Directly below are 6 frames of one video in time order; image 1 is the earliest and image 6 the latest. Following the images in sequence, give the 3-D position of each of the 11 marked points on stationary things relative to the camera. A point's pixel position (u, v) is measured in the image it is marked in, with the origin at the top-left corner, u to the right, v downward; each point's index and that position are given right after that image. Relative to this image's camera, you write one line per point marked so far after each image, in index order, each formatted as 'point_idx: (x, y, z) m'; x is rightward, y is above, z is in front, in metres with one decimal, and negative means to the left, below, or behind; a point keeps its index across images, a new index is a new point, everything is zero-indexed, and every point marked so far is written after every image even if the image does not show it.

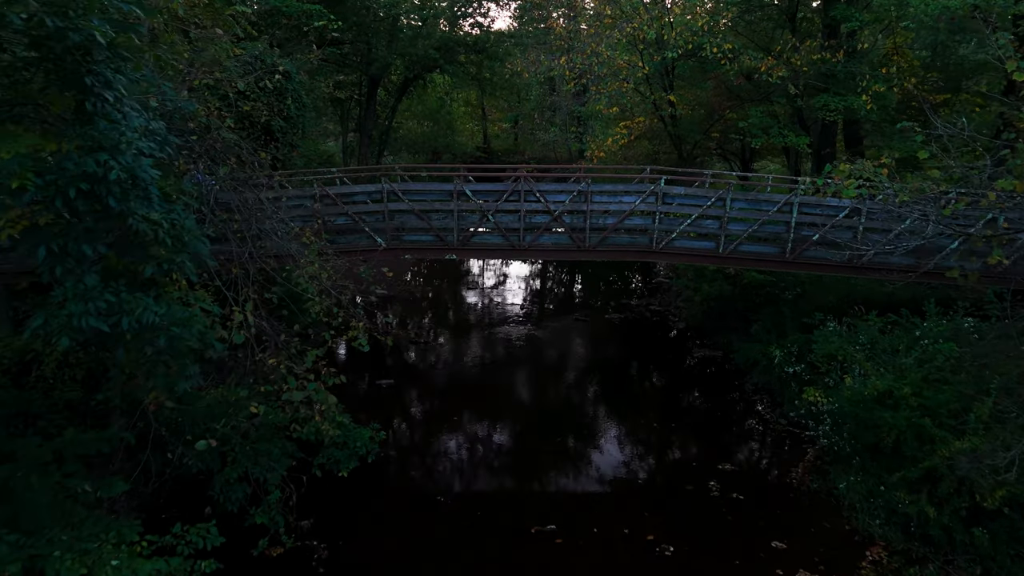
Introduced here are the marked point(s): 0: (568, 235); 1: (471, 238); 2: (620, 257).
0: (+1.5, +1.4, +10.3) m
1: (-1.1, +1.3, +10.3) m
2: (+2.7, +0.8, +10.3) m
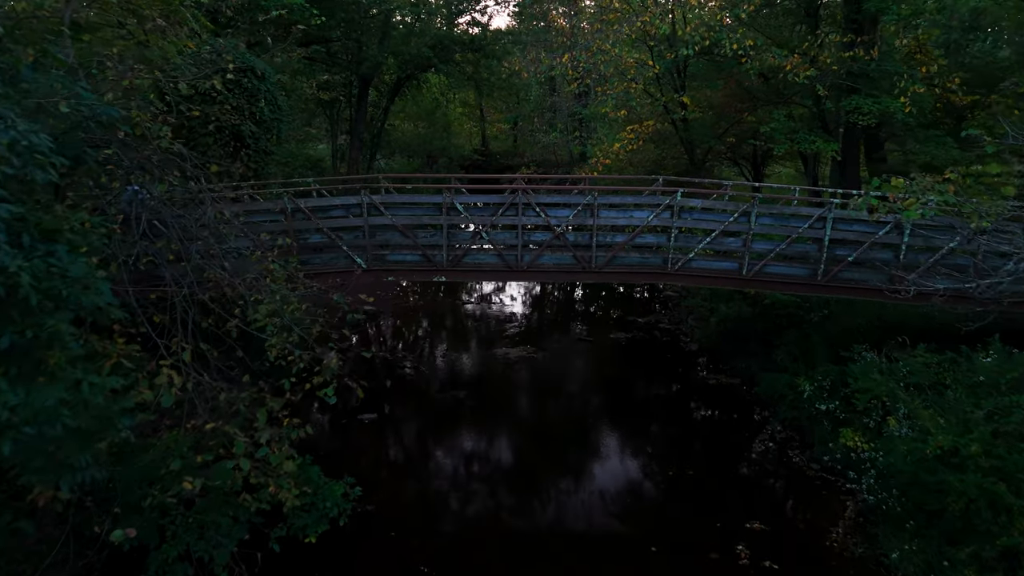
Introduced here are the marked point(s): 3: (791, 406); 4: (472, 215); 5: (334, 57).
0: (+1.4, +0.8, +9.1) m
1: (-1.1, +0.7, +9.2) m
2: (+2.7, +0.2, +9.1) m
3: (+6.9, -2.9, +9.8) m
4: (-1.0, +1.7, +9.3) m
5: (-8.7, +11.4, +19.6) m
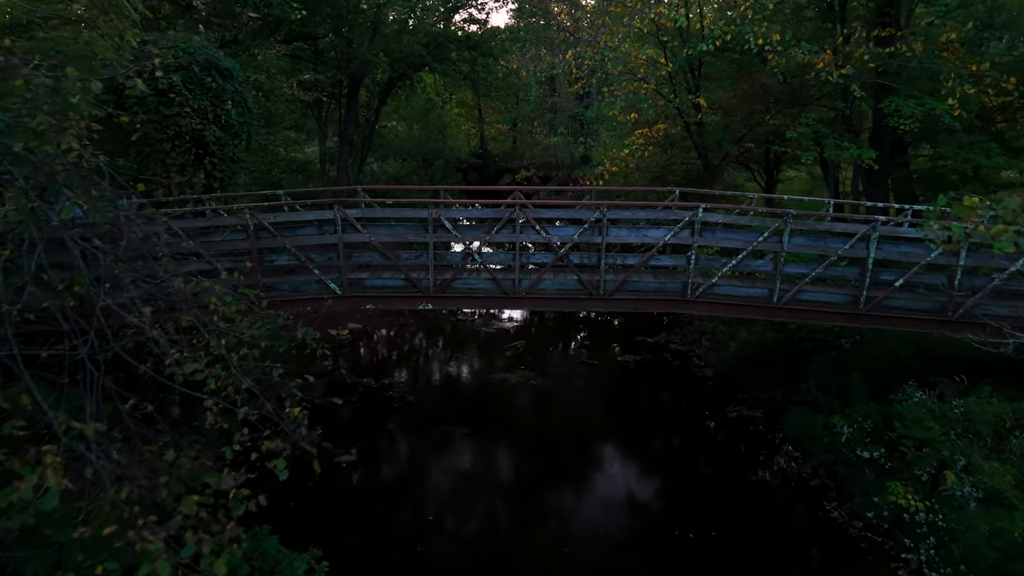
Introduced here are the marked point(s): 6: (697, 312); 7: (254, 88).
0: (+1.3, +0.2, +8.0) m
1: (-1.2, +0.1, +8.0) m
2: (+2.6, -0.4, +8.0) m
3: (+6.8, -3.5, +8.6) m
4: (-1.0, +1.1, +8.1) m
5: (-8.8, +10.8, +18.5) m
6: (+3.7, -0.5, +8.0) m
7: (-8.7, +6.8, +13.4) m
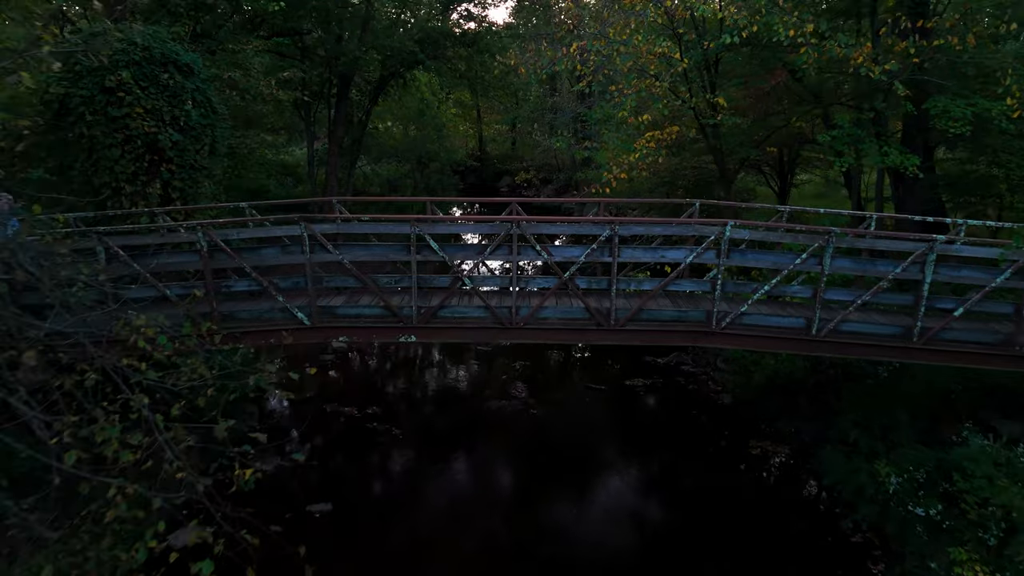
0: (+1.2, -0.3, +6.9) m
1: (-1.3, -0.4, +6.9) m
2: (+2.5, -0.9, +6.9) m
3: (+6.7, -4.0, +7.5) m
4: (-1.1, +0.6, +7.0) m
5: (-8.8, +10.3, +17.4) m
6: (+3.6, -1.0, +6.9) m
7: (-8.7, +6.2, +12.3) m
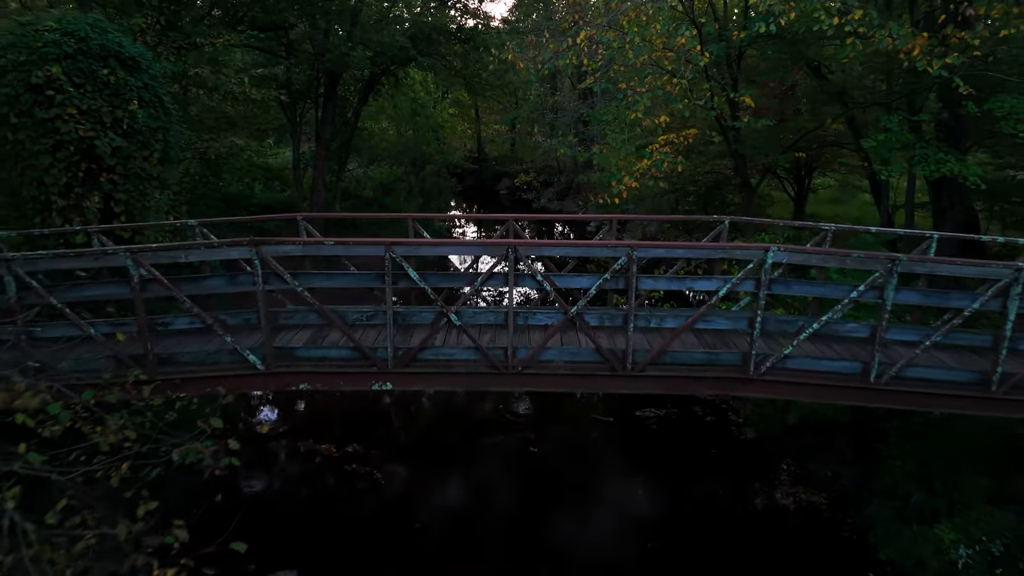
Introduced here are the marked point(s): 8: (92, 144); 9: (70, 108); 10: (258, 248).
0: (+1.2, -0.8, +5.7) m
1: (-1.3, -0.9, +5.7) m
2: (+2.5, -1.4, +5.7) m
3: (+6.7, -4.5, +6.4) m
4: (-1.1, +0.1, +5.9) m
5: (-8.9, +9.8, +16.2) m
6: (+3.6, -1.5, +5.7) m
7: (-8.8, +5.7, +11.1) m
8: (-7.3, +2.5, +6.9) m
9: (-7.4, +3.0, +6.7) m
10: (-3.6, +0.6, +5.6) m
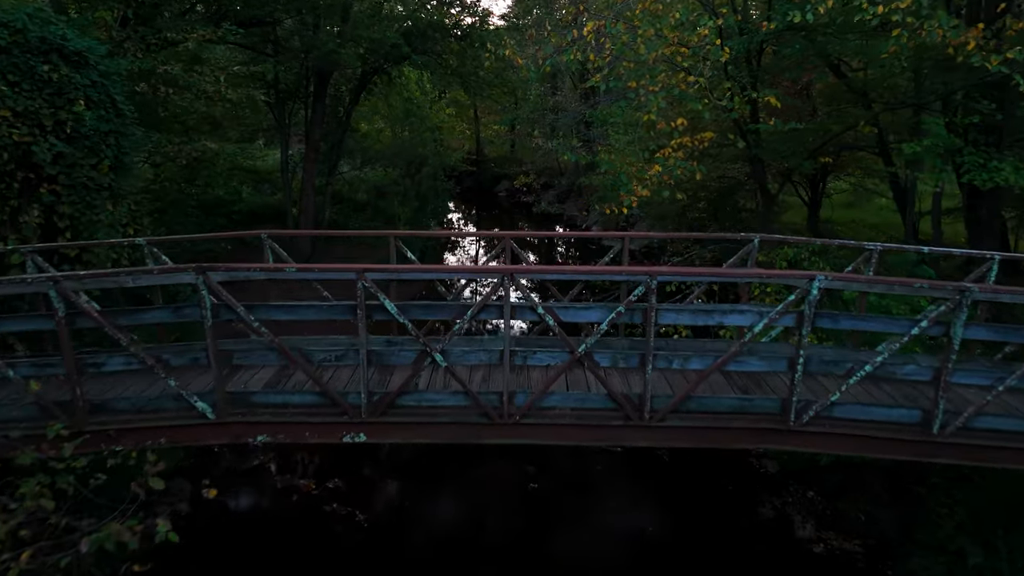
0: (+1.1, -1.3, +4.9) m
1: (-1.4, -1.3, +4.9) m
2: (+2.4, -1.8, +4.8) m
3: (+6.6, -4.9, +5.5) m
4: (-1.2, -0.3, +5.0) m
5: (-9.0, +9.4, +15.4) m
6: (+3.5, -1.9, +4.9) m
7: (-8.8, +5.3, +10.3) m
8: (-7.4, +2.1, +6.1) m
9: (-7.5, +2.6, +5.8) m
10: (-3.6, +0.1, +4.8) m
